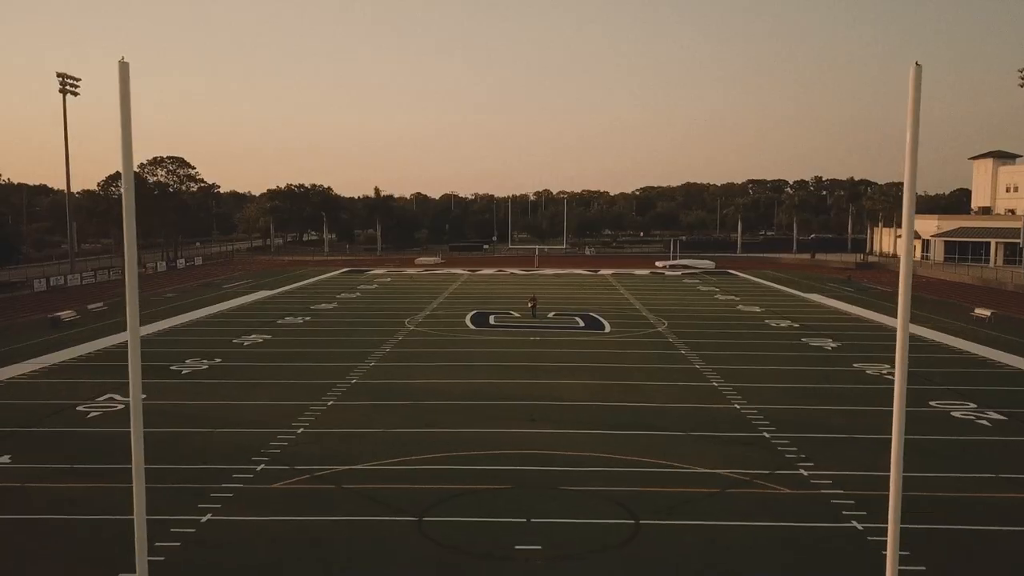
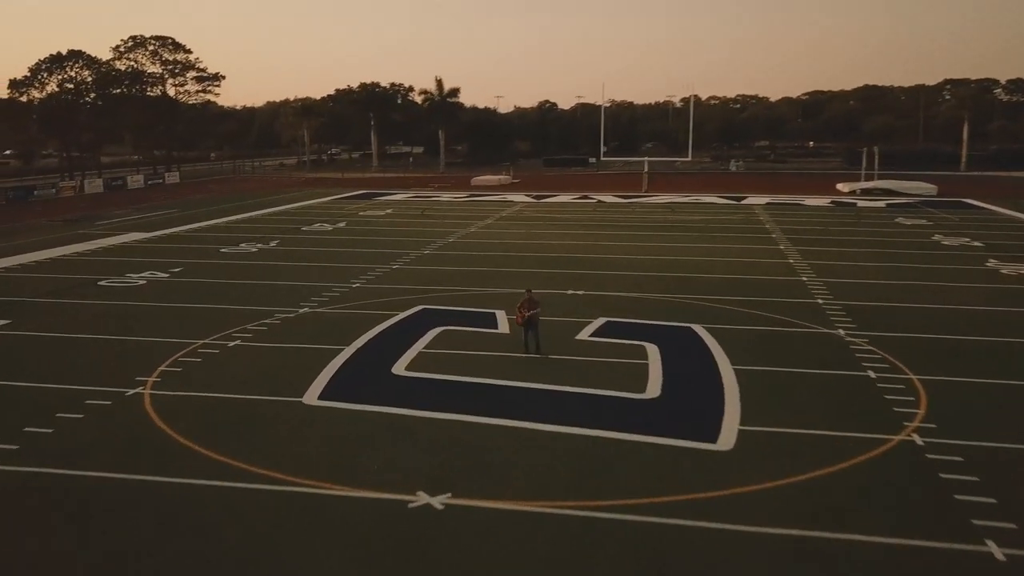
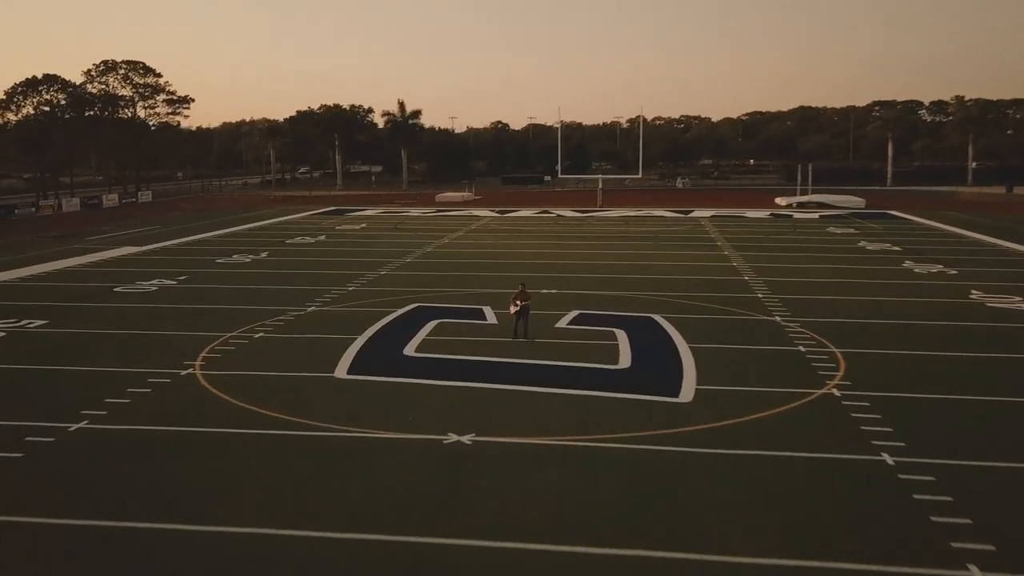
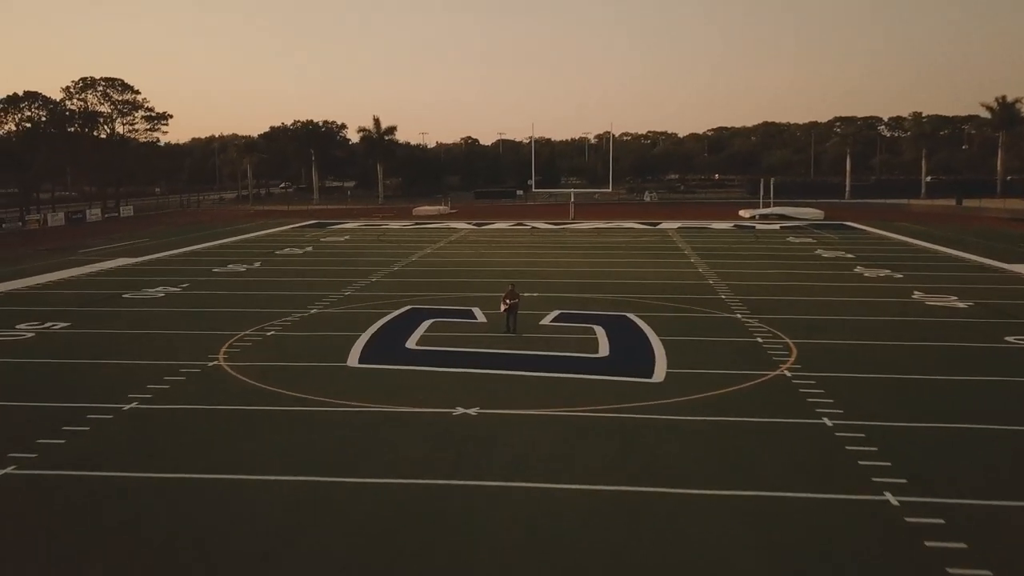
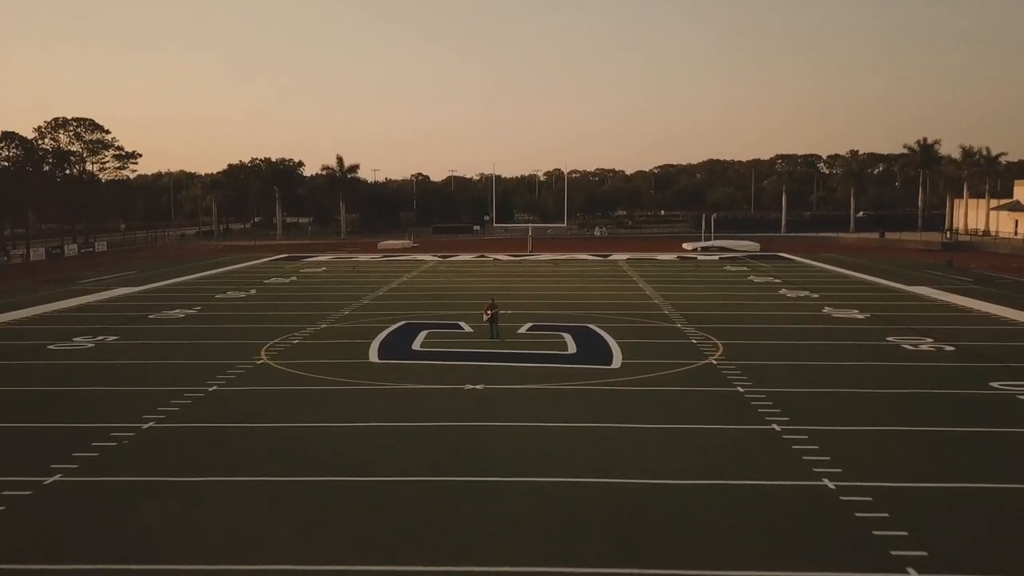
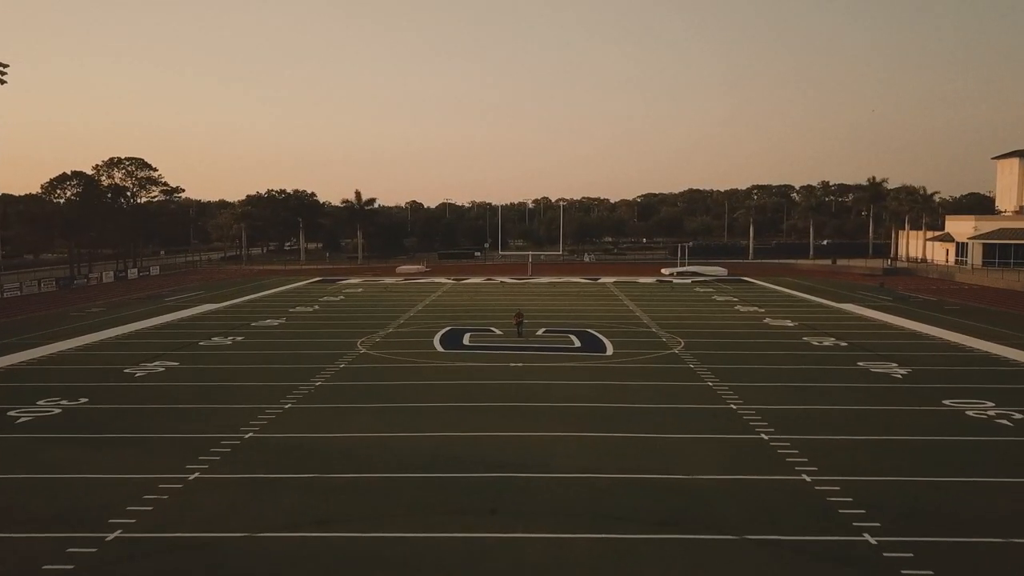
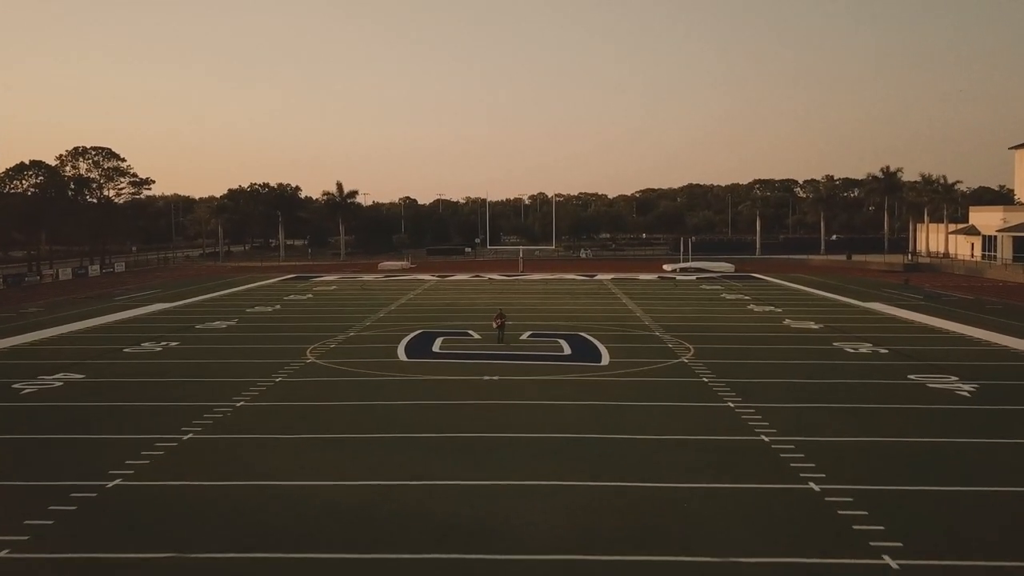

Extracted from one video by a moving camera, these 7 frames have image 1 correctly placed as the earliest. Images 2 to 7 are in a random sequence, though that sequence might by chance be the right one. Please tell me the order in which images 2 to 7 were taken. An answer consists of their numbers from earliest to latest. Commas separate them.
6, 7, 5, 4, 3, 2
